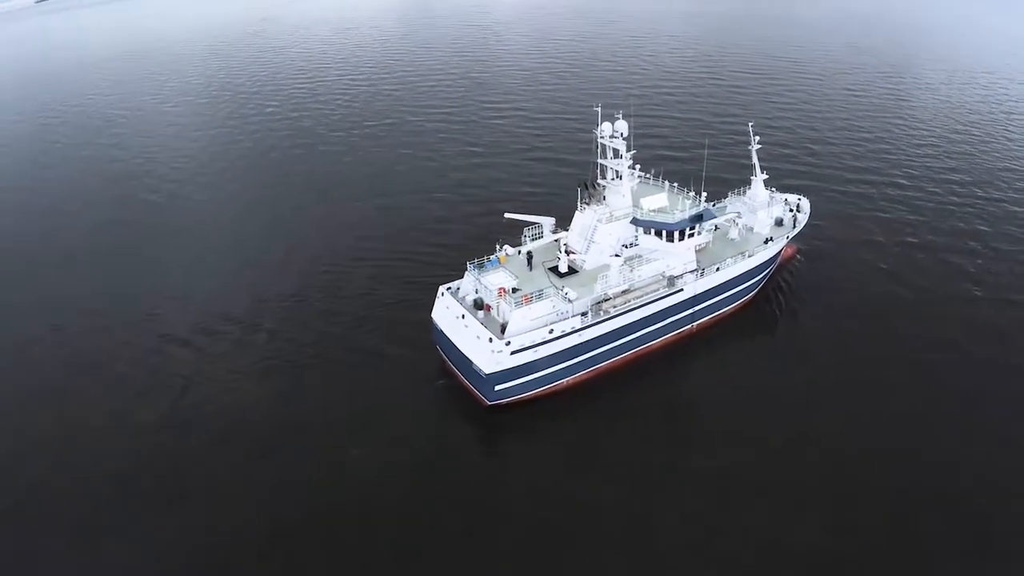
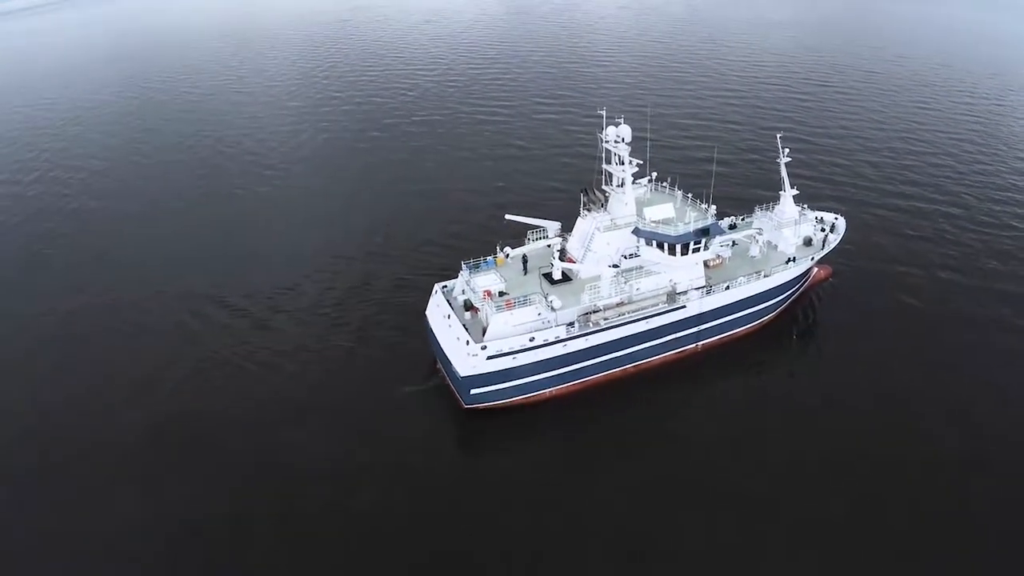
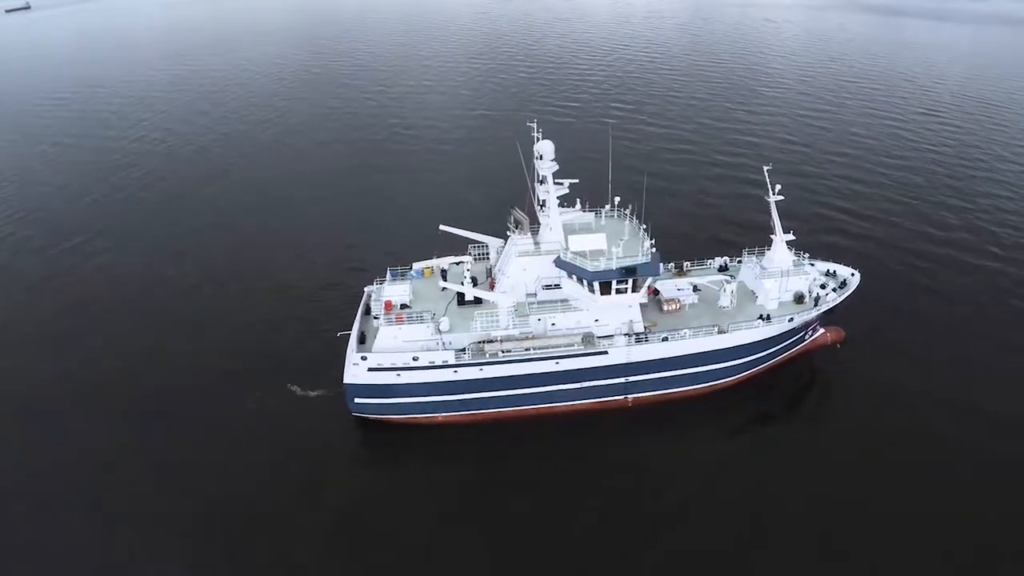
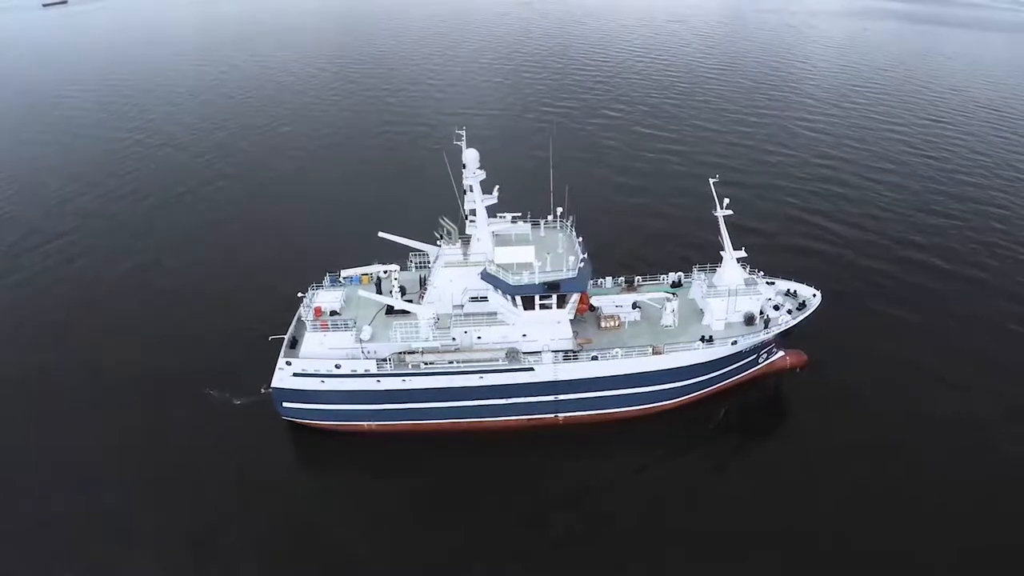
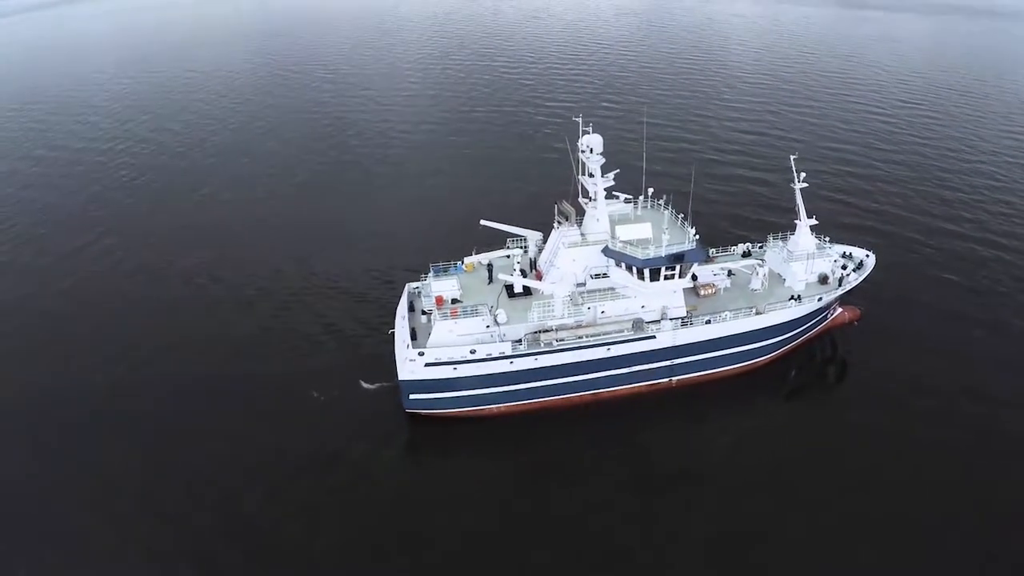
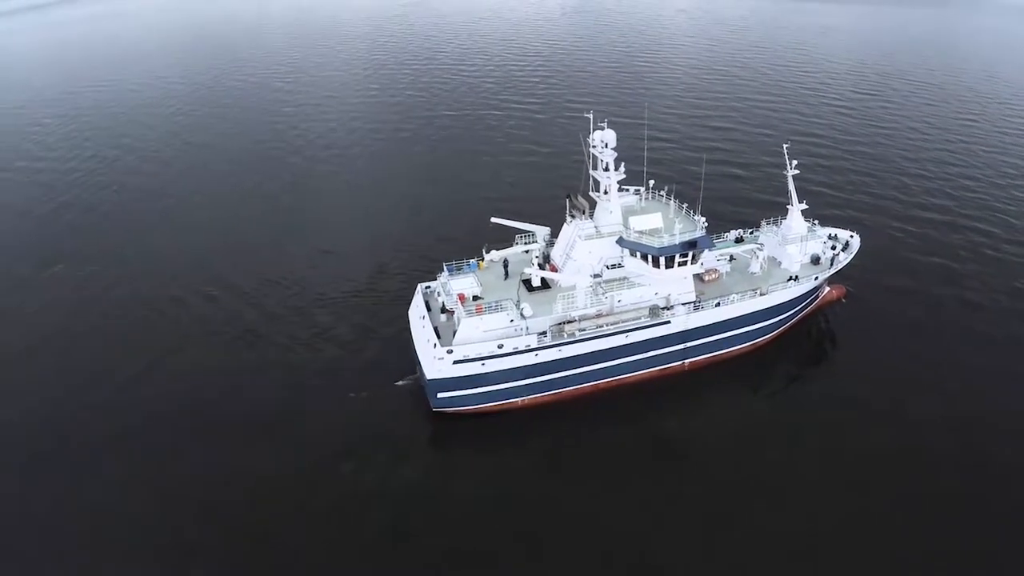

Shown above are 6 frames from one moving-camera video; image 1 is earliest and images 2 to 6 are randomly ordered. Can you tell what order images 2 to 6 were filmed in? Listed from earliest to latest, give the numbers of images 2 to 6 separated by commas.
2, 6, 5, 3, 4
